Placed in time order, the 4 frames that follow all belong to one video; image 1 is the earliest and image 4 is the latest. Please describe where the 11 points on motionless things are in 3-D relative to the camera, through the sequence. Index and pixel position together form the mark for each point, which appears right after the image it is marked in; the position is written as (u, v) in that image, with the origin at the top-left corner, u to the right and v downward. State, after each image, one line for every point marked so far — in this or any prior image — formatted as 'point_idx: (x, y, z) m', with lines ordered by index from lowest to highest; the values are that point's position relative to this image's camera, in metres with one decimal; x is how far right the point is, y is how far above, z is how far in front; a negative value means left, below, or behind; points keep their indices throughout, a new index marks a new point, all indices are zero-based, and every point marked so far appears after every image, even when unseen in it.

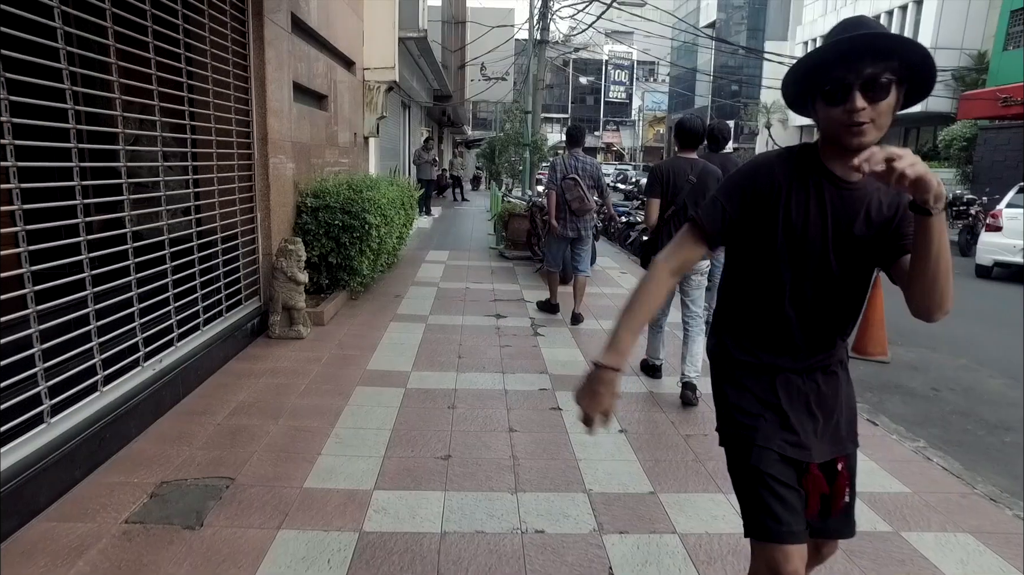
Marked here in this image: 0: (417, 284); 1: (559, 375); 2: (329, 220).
0: (-1.1, 0.0, +7.7) m
1: (+0.3, -0.6, +4.7) m
2: (-1.7, +0.6, +6.1) m
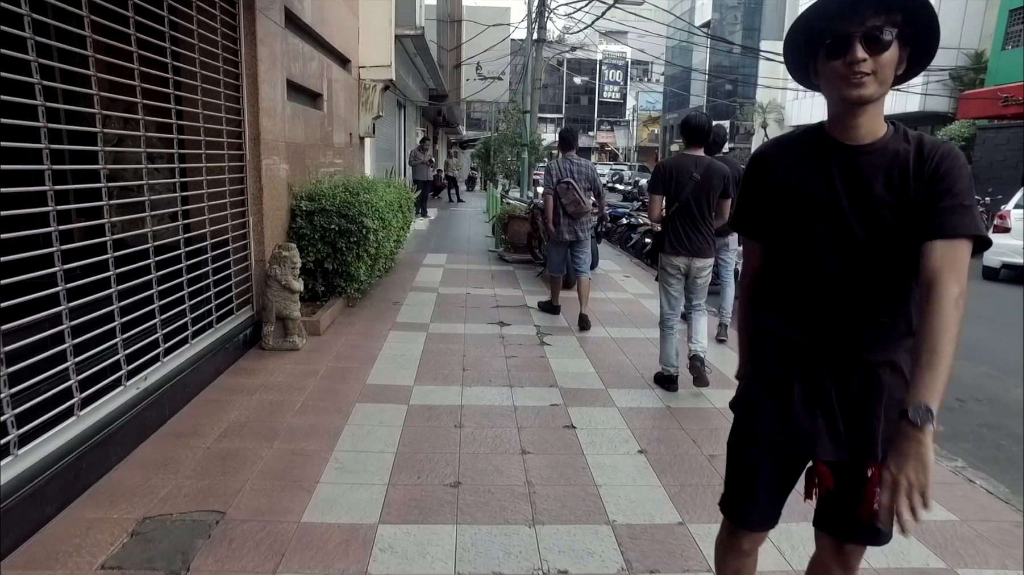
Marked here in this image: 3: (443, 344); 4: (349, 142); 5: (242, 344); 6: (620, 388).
0: (-1.1, 0.0, +7.4) m
1: (+0.4, -0.7, +4.5) m
2: (-1.7, +0.6, +5.8) m
3: (-0.6, -0.5, +5.3) m
4: (-2.2, +2.0, +8.9) m
5: (-2.0, -0.4, +4.8) m
6: (+0.8, -0.7, +4.5) m
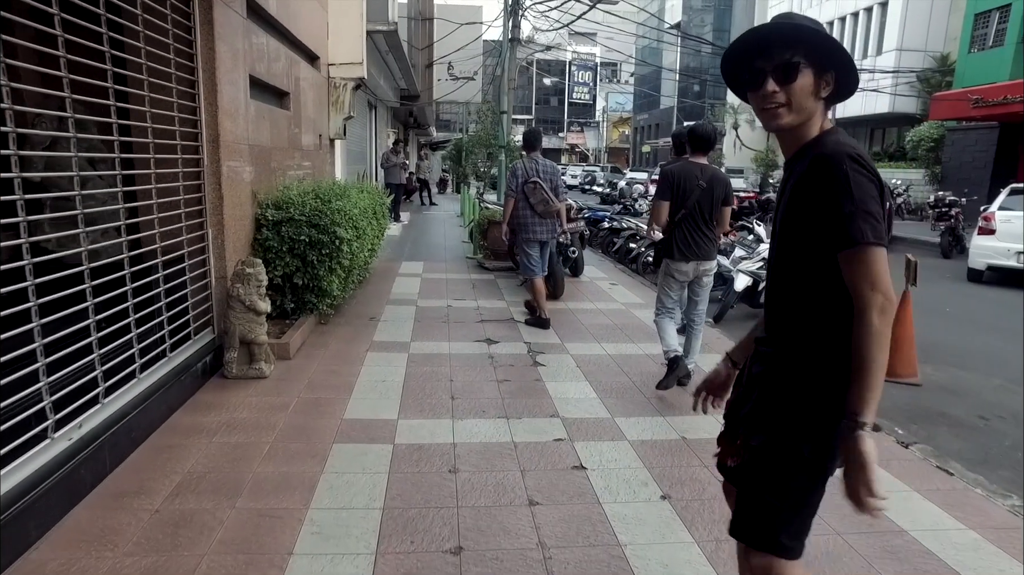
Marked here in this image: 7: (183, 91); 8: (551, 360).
0: (-1.3, -0.2, +6.9) m
1: (+0.4, -0.8, +4.0) m
2: (-1.8, +0.4, +5.3) m
3: (-0.6, -0.6, +4.9) m
4: (-2.5, +1.8, +8.3) m
5: (-2.0, -0.5, +4.2) m
6: (+0.7, -0.8, +4.1) m
7: (-2.1, +1.3, +4.2) m
8: (+0.3, -0.6, +5.2) m
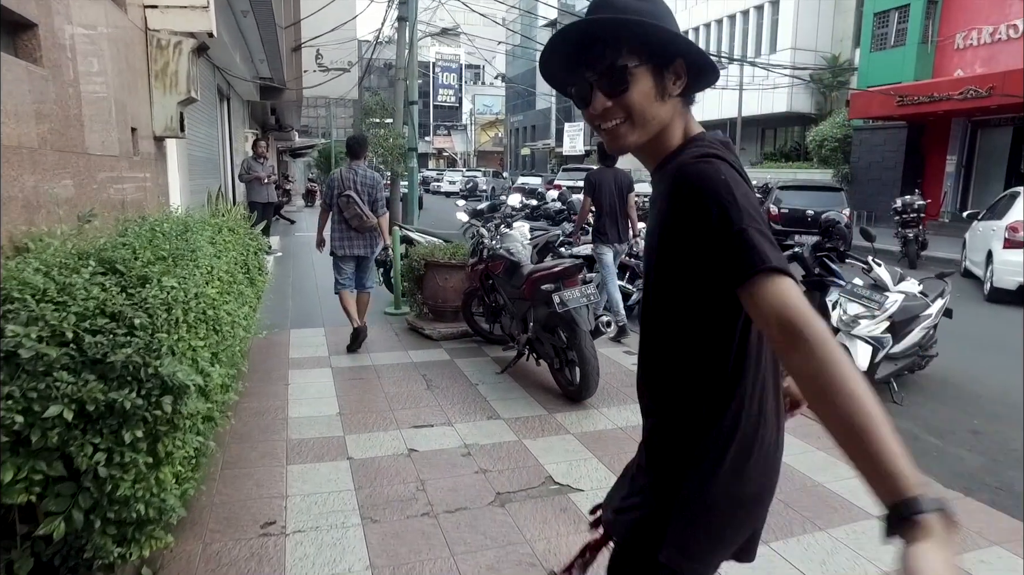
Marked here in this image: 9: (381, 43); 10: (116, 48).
0: (-1.1, -0.9, +3.5) m
1: (+1.1, -1.4, +1.0) m
2: (-1.3, -0.3, +1.8) m
3: (-0.1, -1.3, +1.6) m
4: (-2.7, +1.0, +4.6) m
5: (-1.3, -1.3, +0.7) m
6: (+1.4, -1.4, +1.1) m
7: (-1.5, +0.5, +0.7) m
8: (+0.8, -1.2, +2.1) m
9: (-3.2, +6.0, +16.0) m
10: (-2.7, +1.6, +4.4) m
